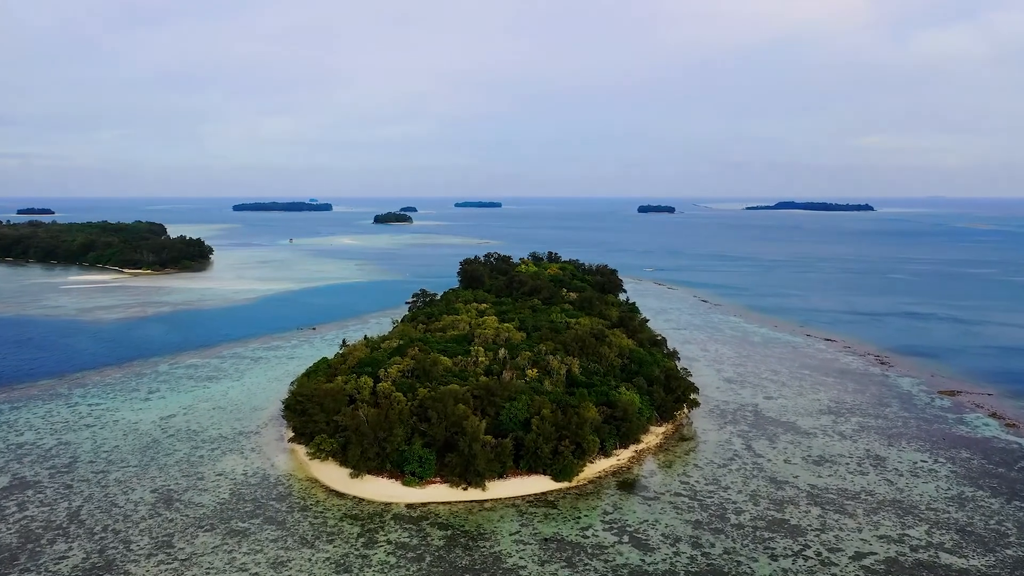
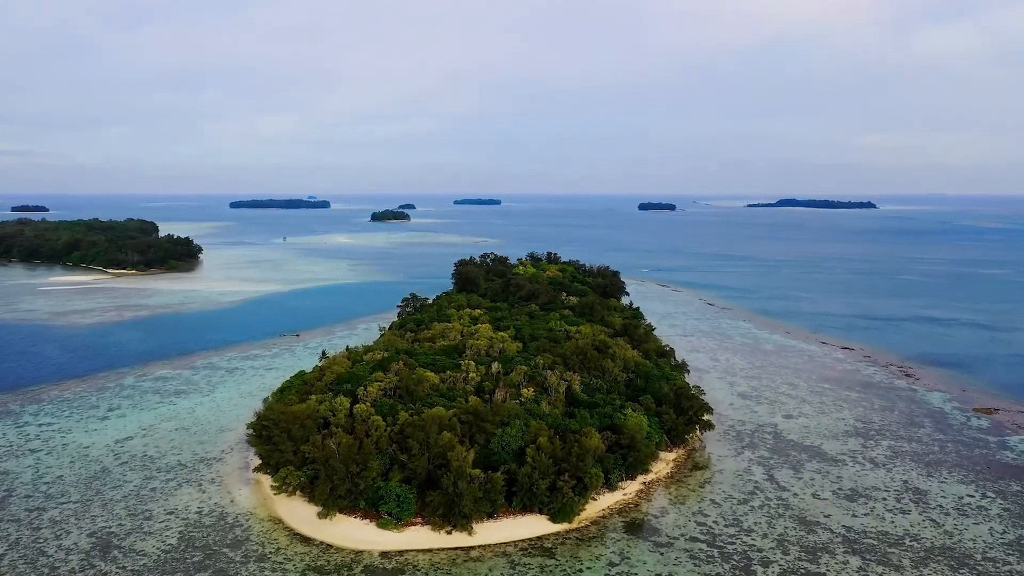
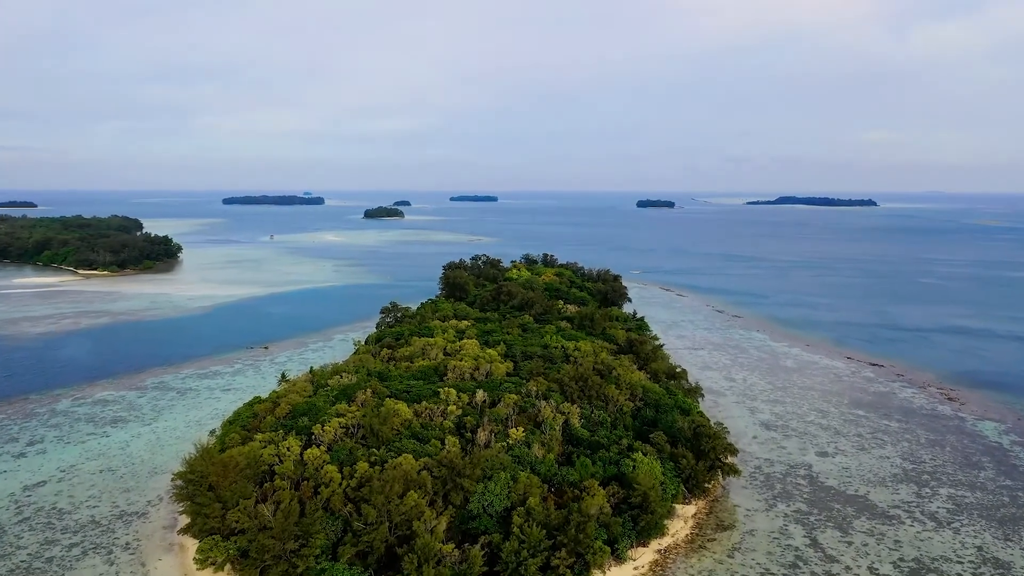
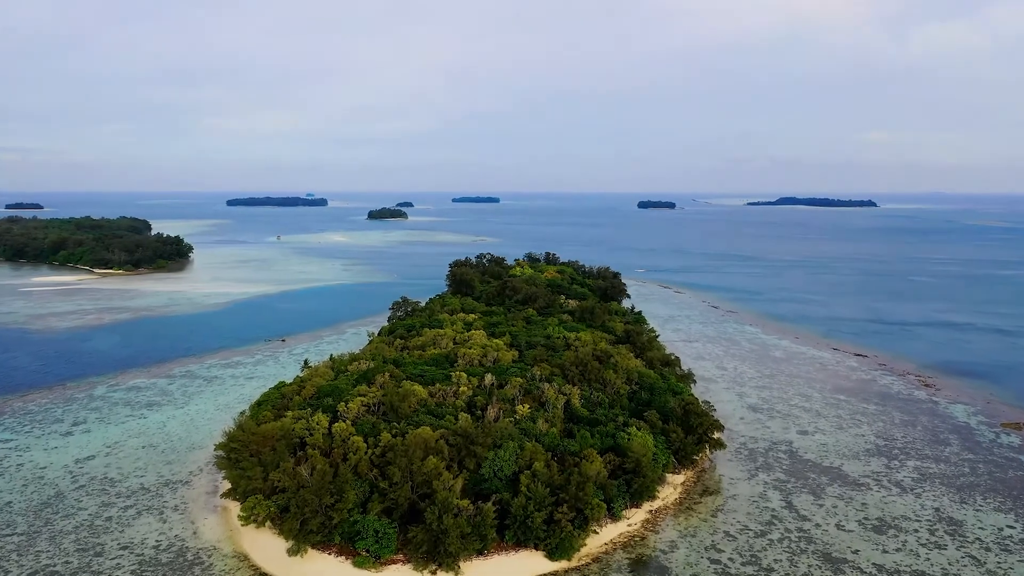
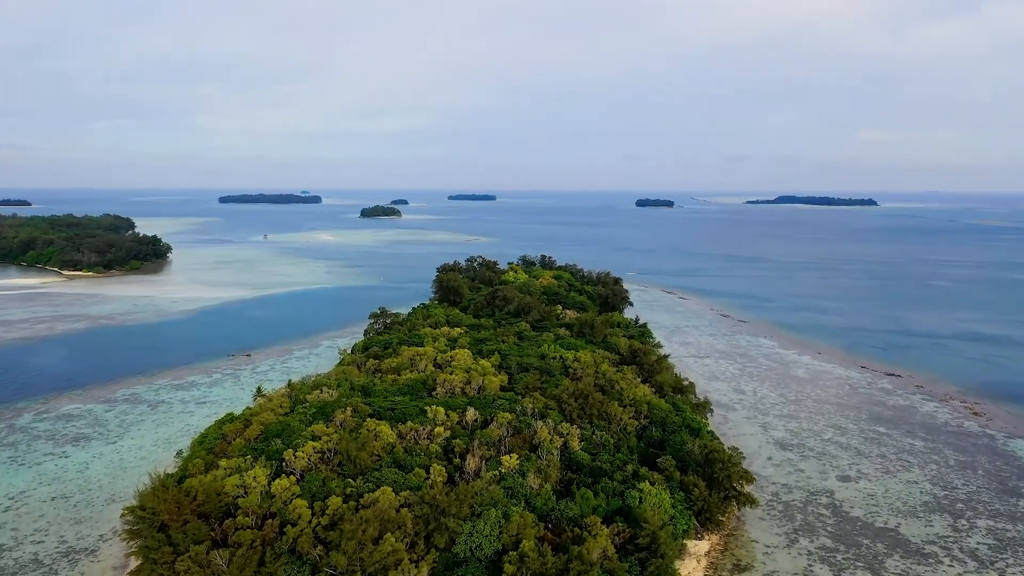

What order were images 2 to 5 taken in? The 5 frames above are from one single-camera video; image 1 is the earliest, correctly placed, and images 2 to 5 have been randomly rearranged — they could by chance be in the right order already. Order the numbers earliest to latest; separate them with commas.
2, 4, 3, 5
